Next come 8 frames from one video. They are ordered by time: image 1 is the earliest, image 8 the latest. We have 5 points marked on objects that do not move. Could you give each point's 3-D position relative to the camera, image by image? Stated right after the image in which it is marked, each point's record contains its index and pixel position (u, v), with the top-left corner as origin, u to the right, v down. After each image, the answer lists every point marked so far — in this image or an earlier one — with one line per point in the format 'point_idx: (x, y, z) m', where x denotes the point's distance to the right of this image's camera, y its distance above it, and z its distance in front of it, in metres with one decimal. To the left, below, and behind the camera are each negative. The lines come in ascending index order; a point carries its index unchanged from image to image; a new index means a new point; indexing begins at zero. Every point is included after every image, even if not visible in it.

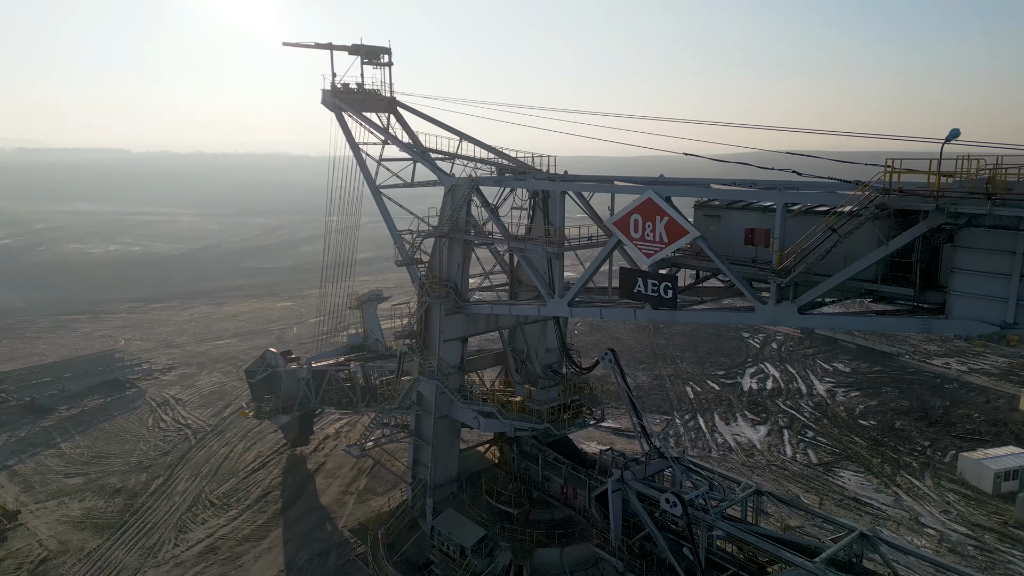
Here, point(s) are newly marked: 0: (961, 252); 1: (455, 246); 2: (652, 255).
0: (+5.4, +0.4, +8.9) m
1: (-1.3, +0.9, +16.6) m
2: (+2.3, +0.6, +12.3) m
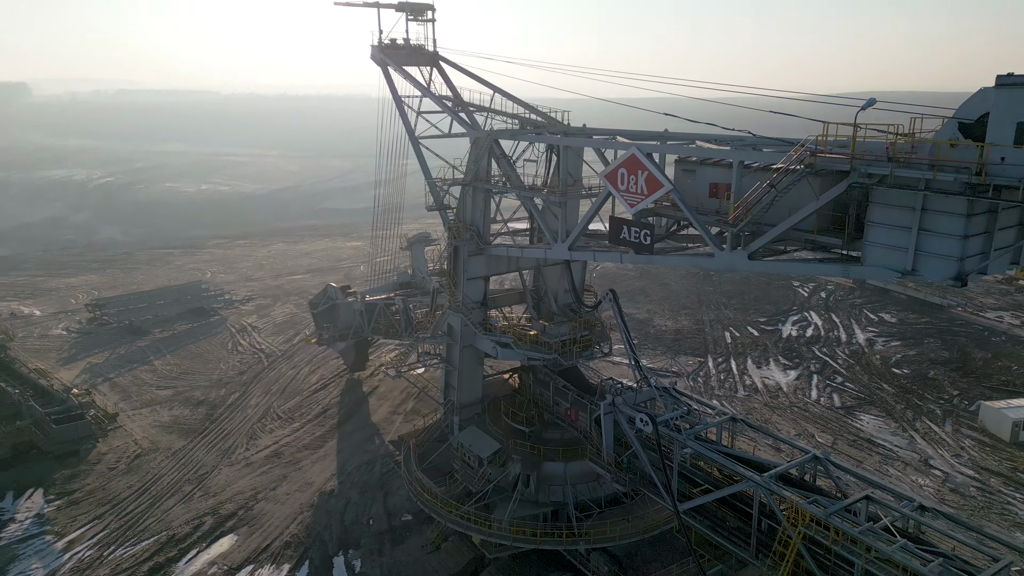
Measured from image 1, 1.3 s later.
0: (+5.0, +1.1, +10.2) m
1: (-0.8, +2.3, +18.4) m
2: (+2.3, +1.6, +13.9) m
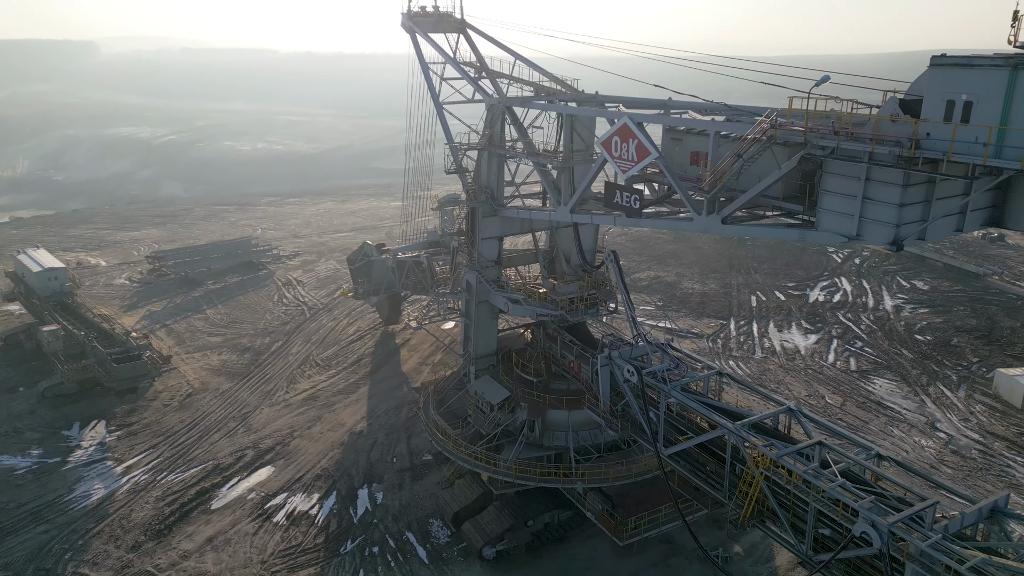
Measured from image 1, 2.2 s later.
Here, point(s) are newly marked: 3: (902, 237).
0: (+4.8, +1.6, +11.1) m
1: (-0.5, +3.4, +19.6) m
2: (+2.3, +2.4, +14.9) m
3: (+5.5, +0.7, +10.3) m
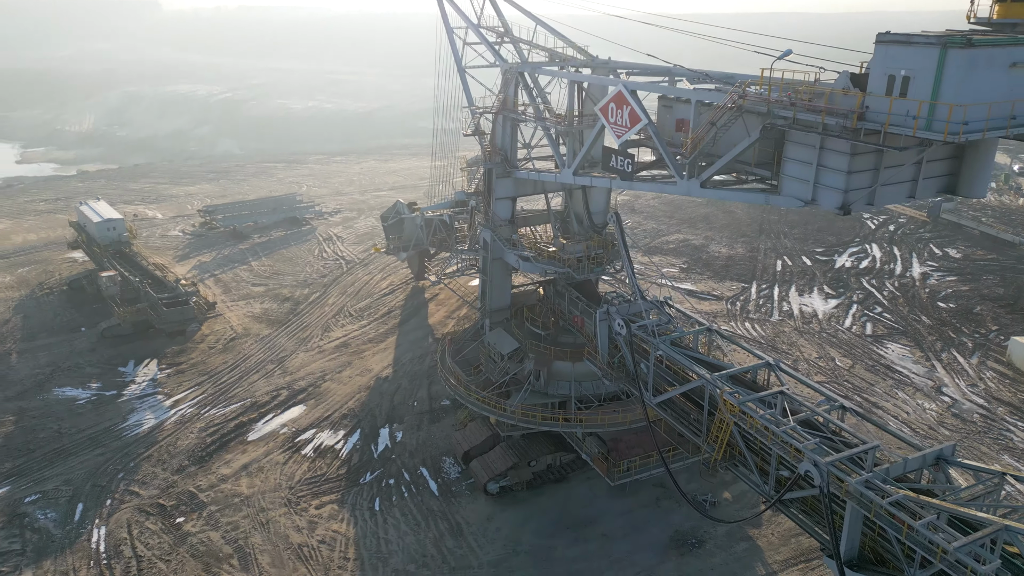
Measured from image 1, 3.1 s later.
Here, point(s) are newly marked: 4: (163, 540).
0: (+4.5, +2.3, +11.9) m
1: (-0.1, +4.7, +20.7) m
2: (+2.3, +3.3, +15.8) m
3: (+5.1, +1.3, +11.2) m
4: (-8.7, -6.2, +18.3) m
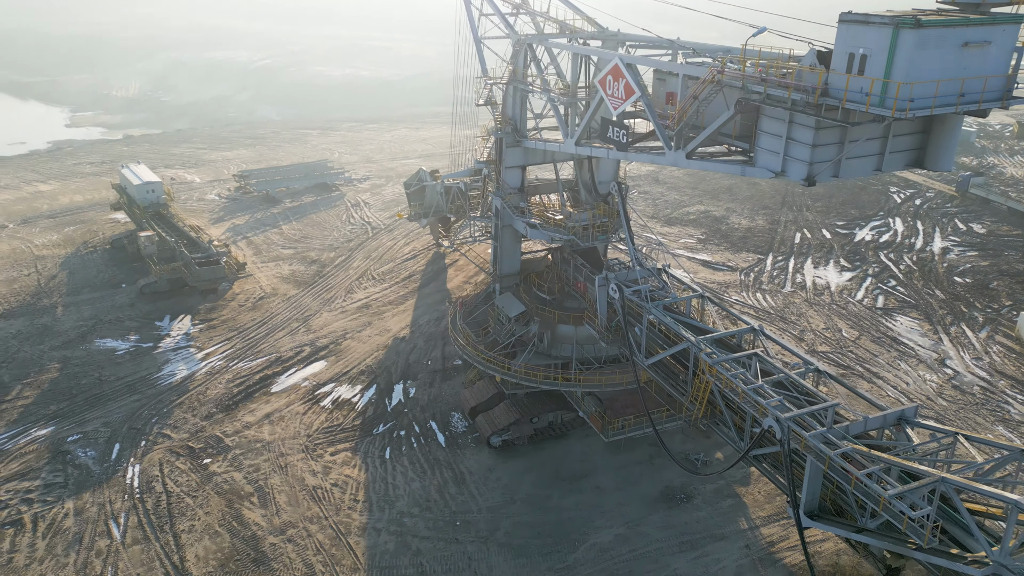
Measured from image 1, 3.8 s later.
0: (+4.3, +2.8, +12.5) m
1: (+0.2, +5.7, +21.4) m
2: (+2.4, +4.1, +16.5) m
3: (+4.9, +1.8, +11.8) m
4: (-8.7, -5.1, +20.0) m
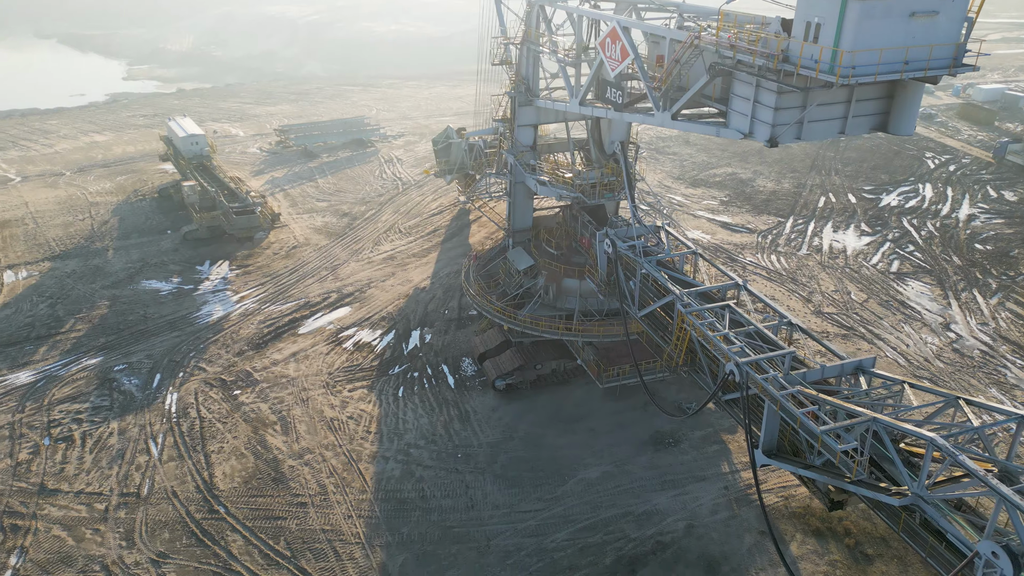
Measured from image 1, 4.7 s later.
0: (+4.1, +3.7, +13.3) m
1: (+0.6, +7.1, +22.2) m
2: (+2.4, +5.2, +17.3) m
3: (+4.6, +2.6, +12.6) m
4: (-8.7, -3.5, +21.9) m
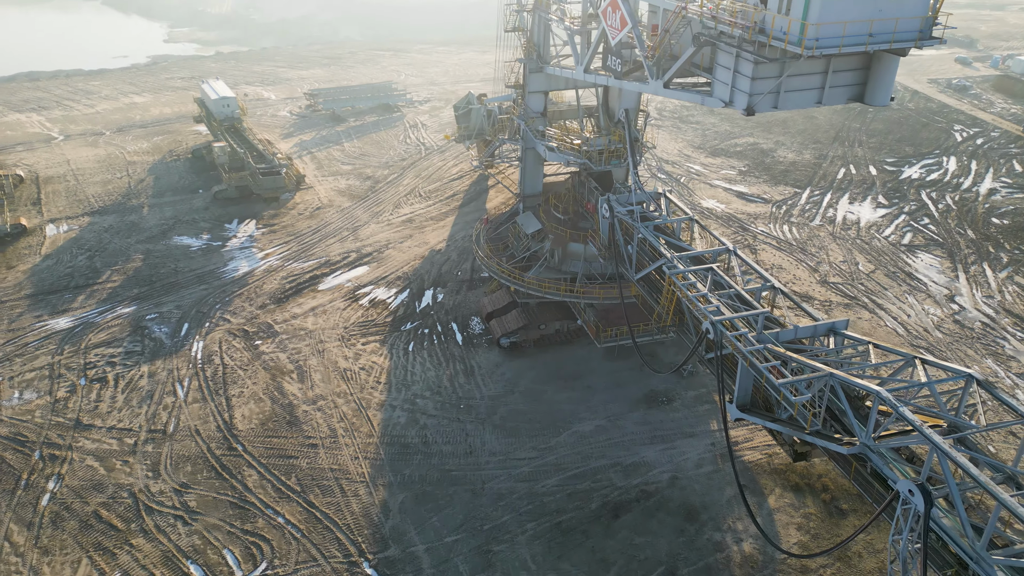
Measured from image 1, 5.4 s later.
0: (+3.9, +4.4, +13.8) m
1: (+0.9, +8.3, +22.8) m
2: (+2.5, +6.1, +17.9) m
3: (+4.4, +3.3, +13.2) m
4: (-8.5, -2.1, +23.4) m
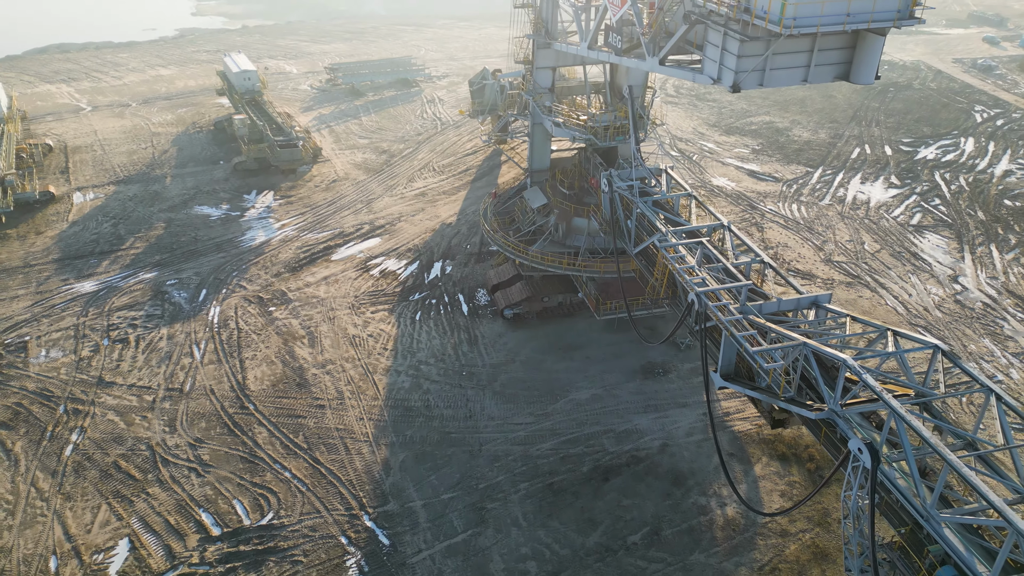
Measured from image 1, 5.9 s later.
0: (+3.8, +4.9, +14.2) m
1: (+1.2, +9.1, +23.1) m
2: (+2.6, +6.8, +18.3) m
3: (+4.2, +3.8, +13.6) m
4: (-8.4, -1.0, +24.3) m
